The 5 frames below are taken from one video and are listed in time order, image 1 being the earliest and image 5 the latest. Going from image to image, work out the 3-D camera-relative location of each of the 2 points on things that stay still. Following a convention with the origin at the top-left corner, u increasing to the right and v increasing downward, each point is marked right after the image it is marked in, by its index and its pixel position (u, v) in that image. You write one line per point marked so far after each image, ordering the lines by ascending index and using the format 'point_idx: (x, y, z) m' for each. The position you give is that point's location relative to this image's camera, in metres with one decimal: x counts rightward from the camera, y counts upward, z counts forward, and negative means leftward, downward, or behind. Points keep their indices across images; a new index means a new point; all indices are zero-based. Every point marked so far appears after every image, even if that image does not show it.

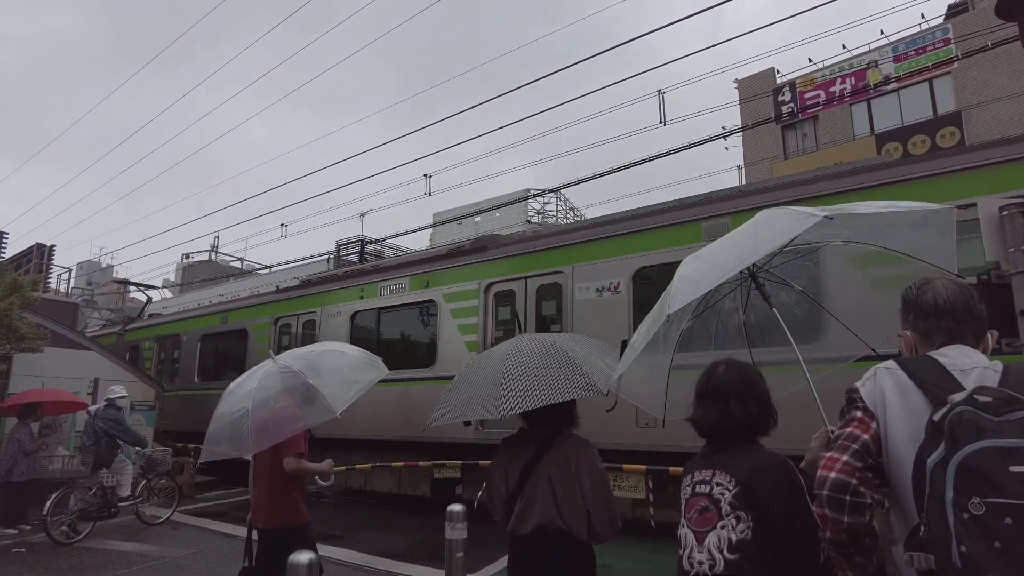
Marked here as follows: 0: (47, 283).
0: (-12.1, +0.1, +17.0) m
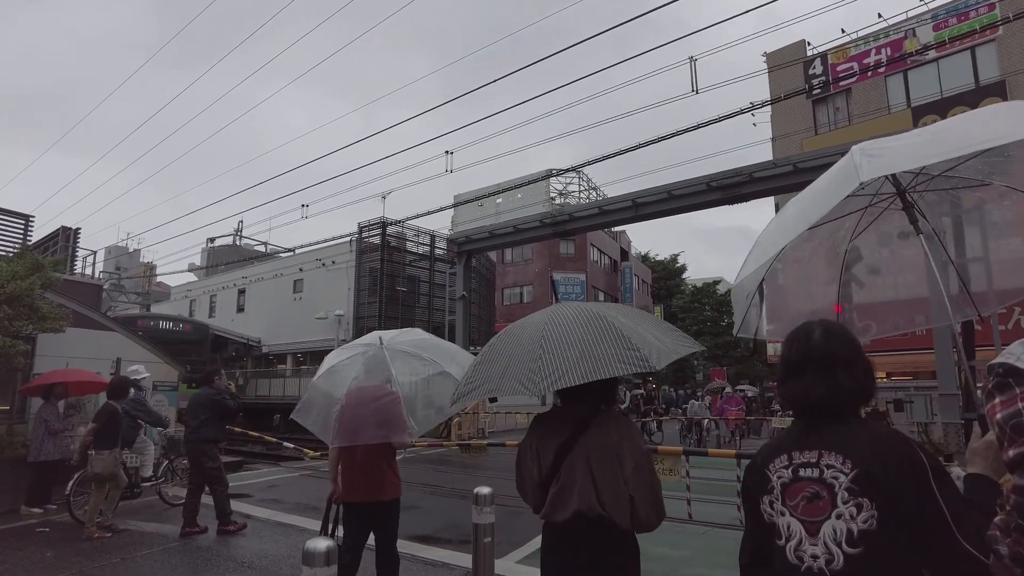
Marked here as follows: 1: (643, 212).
0: (-11.5, +0.6, +17.1) m
1: (+3.4, +2.0, +16.7) m
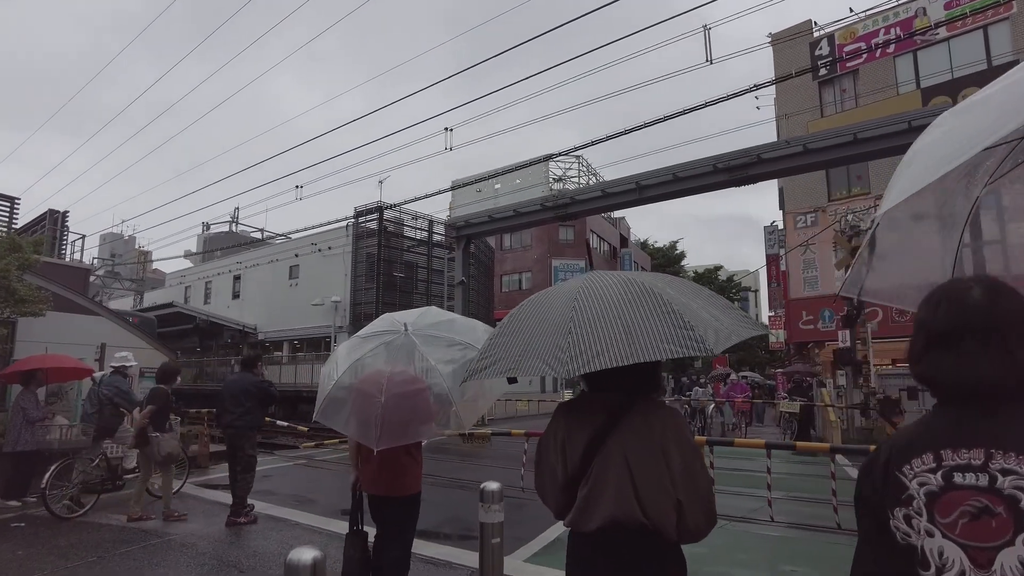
0: (-11.5, +1.0, +16.6) m
1: (+3.4, +2.4, +16.3) m
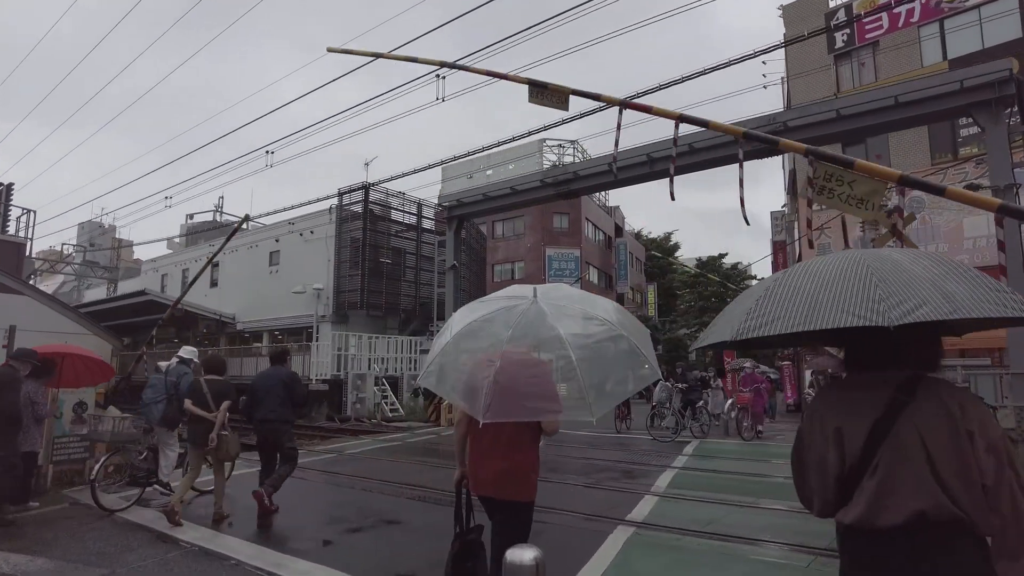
0: (-11.6, +1.4, +14.8) m
1: (+3.3, +2.7, +14.8) m
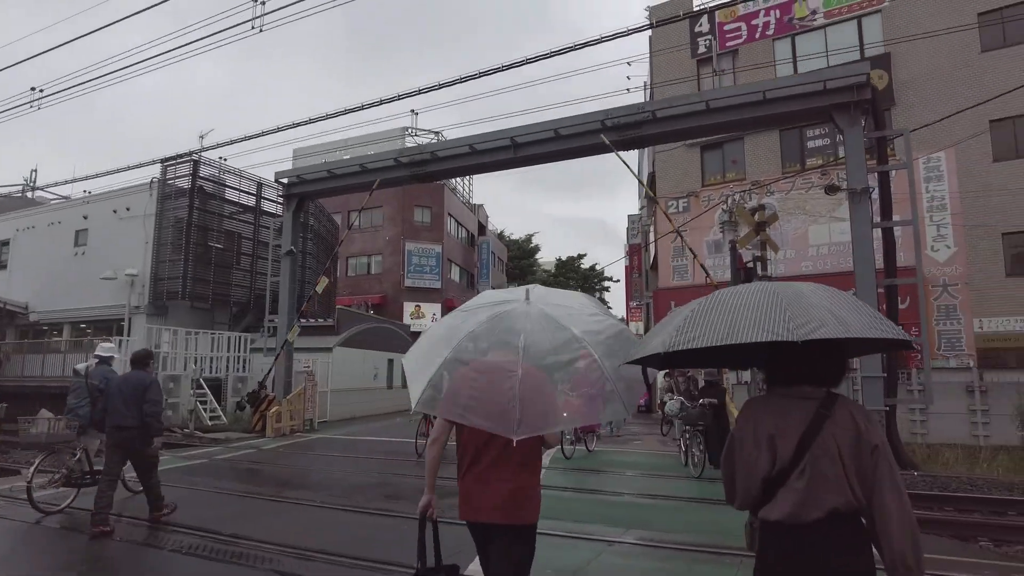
0: (-14.4, +1.9, +10.6) m
1: (+0.2, +2.8, +13.6) m
